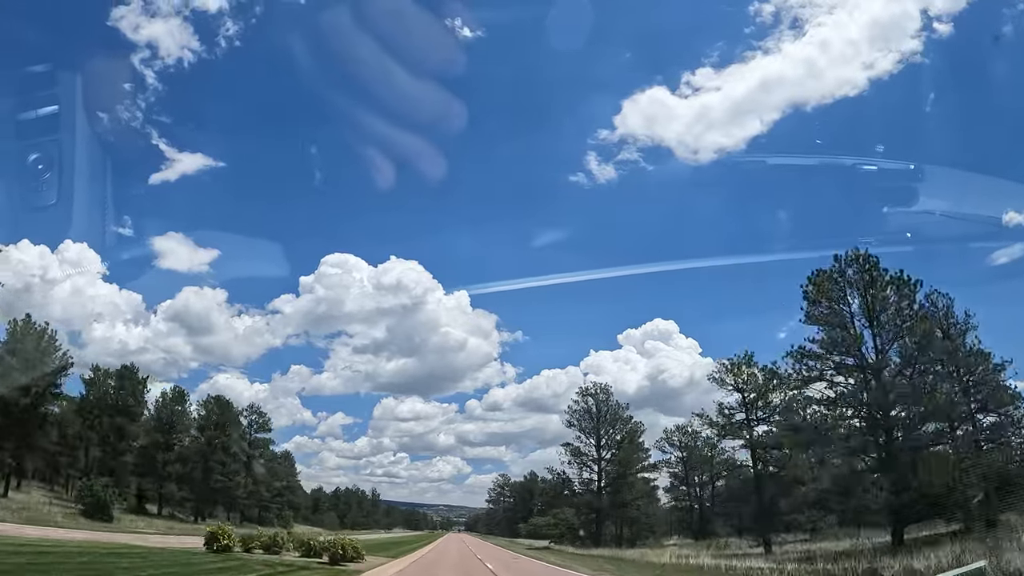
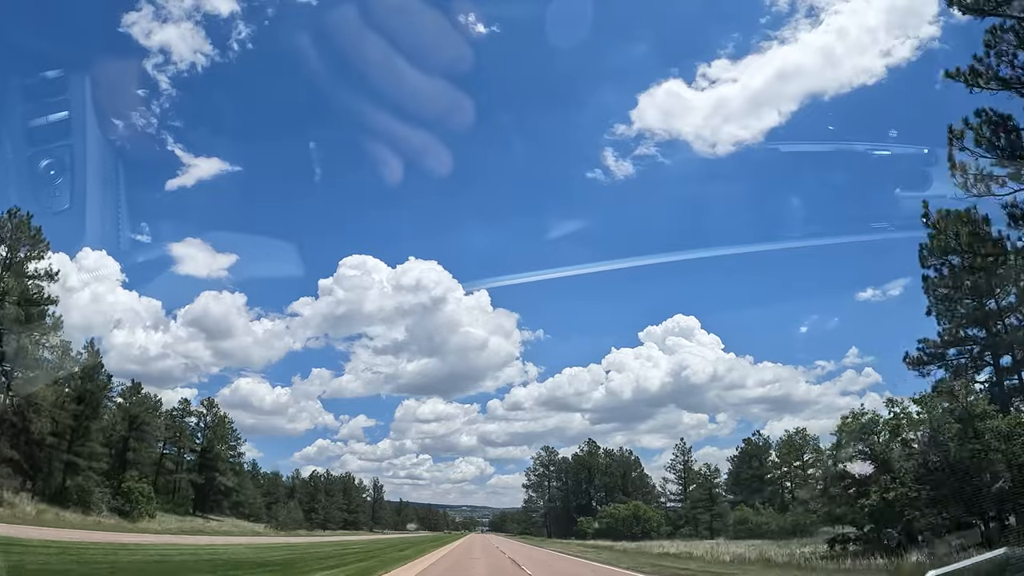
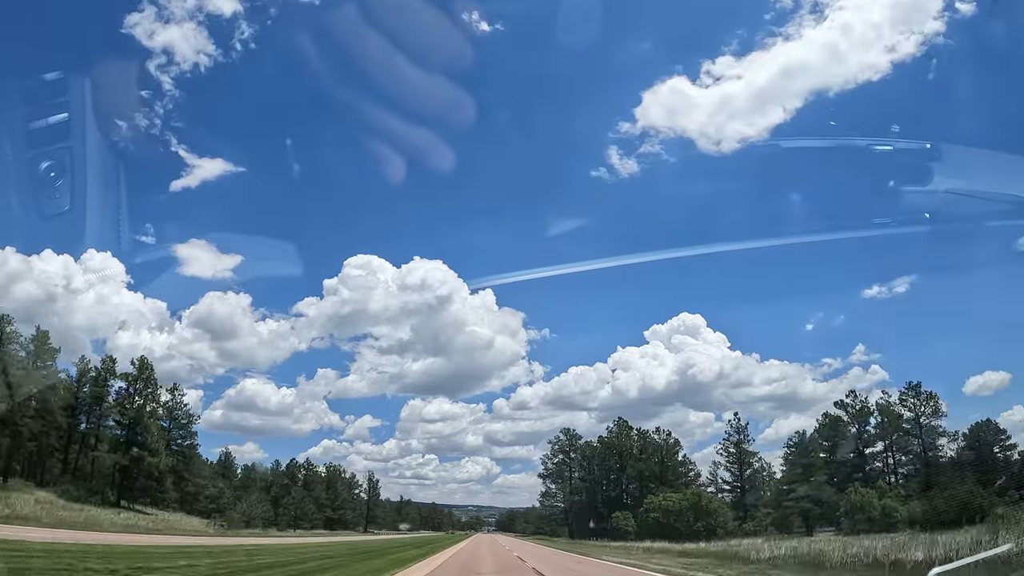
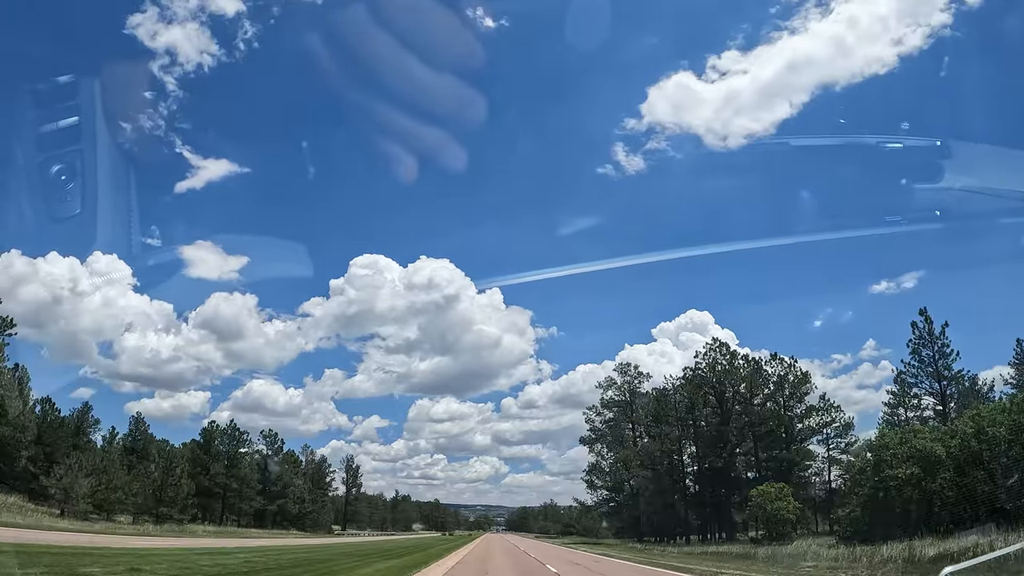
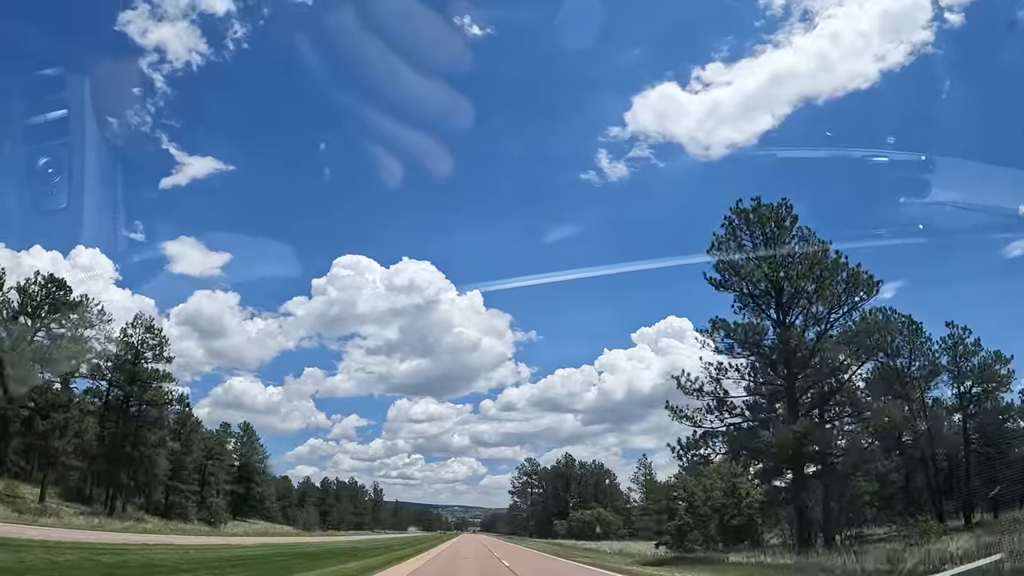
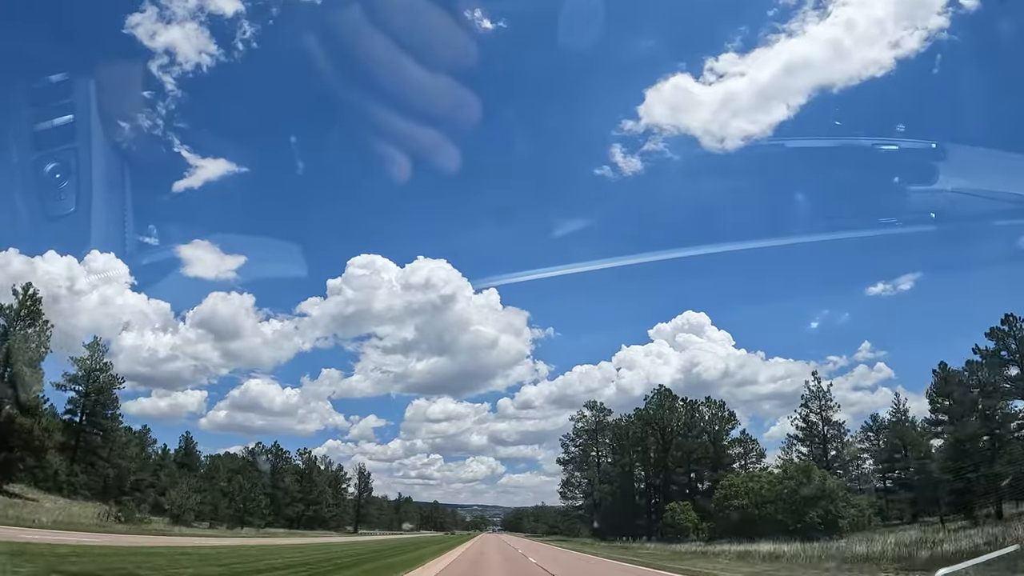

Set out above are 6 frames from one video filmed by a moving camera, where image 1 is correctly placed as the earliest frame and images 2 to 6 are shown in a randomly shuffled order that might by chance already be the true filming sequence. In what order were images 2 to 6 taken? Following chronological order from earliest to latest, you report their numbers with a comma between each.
5, 2, 3, 6, 4
